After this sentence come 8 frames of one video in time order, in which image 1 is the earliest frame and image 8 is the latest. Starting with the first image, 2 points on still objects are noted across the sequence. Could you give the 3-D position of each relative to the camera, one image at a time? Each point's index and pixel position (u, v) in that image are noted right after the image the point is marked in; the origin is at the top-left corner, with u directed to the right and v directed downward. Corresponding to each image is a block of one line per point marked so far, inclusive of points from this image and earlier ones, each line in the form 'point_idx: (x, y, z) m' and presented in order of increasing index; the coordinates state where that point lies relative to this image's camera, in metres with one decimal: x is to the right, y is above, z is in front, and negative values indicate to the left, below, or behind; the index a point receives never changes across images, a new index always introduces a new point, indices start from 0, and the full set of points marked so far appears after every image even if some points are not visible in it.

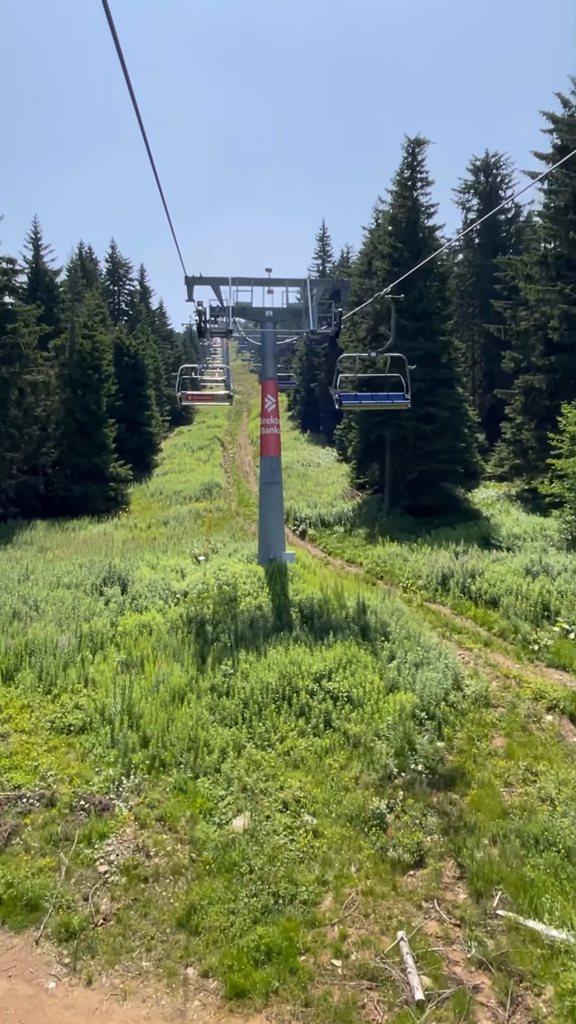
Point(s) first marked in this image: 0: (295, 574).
0: (+0.2, -1.4, +15.5) m
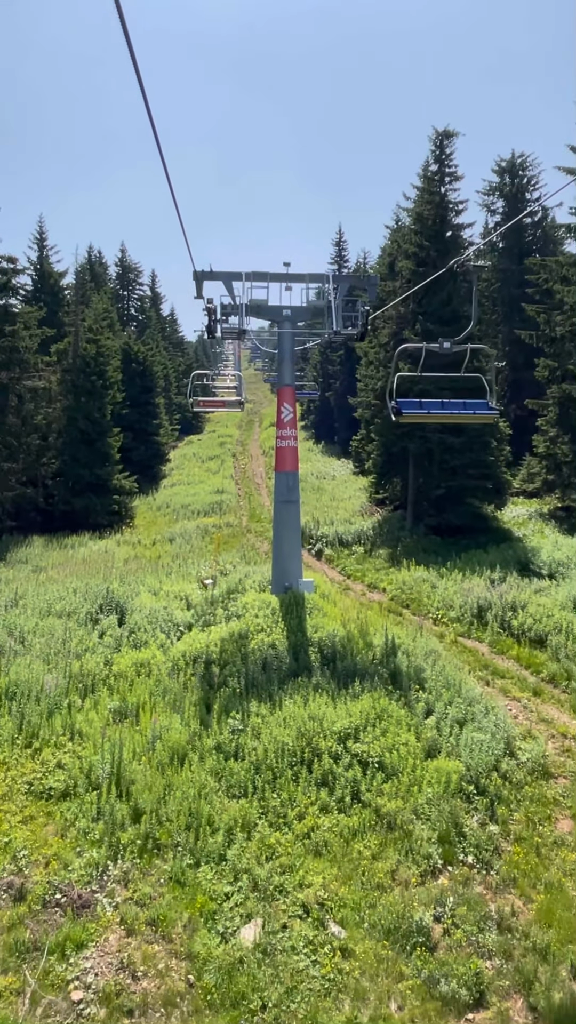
0: (+0.5, -1.8, +13.7) m
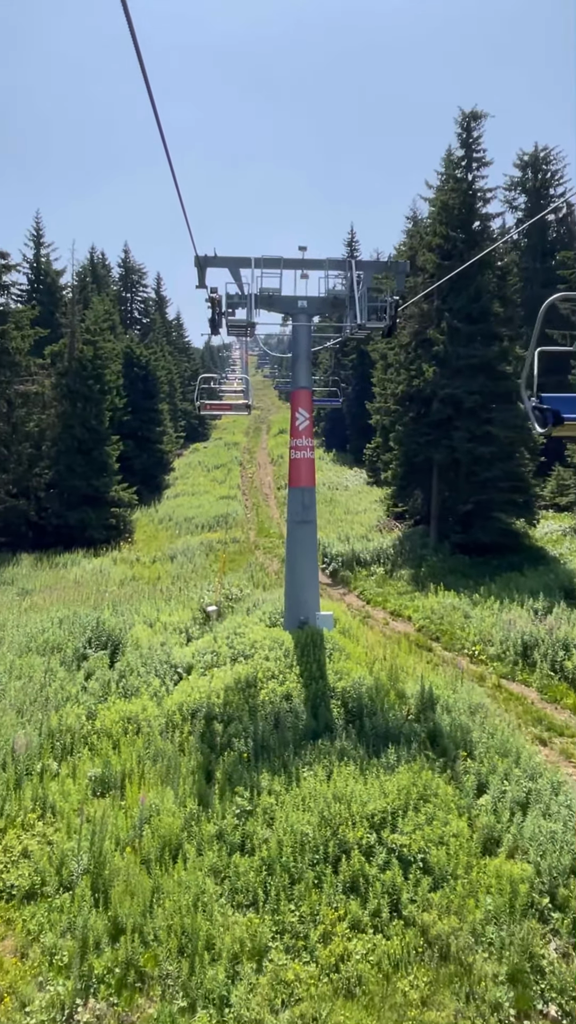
0: (+0.8, -2.2, +11.7) m
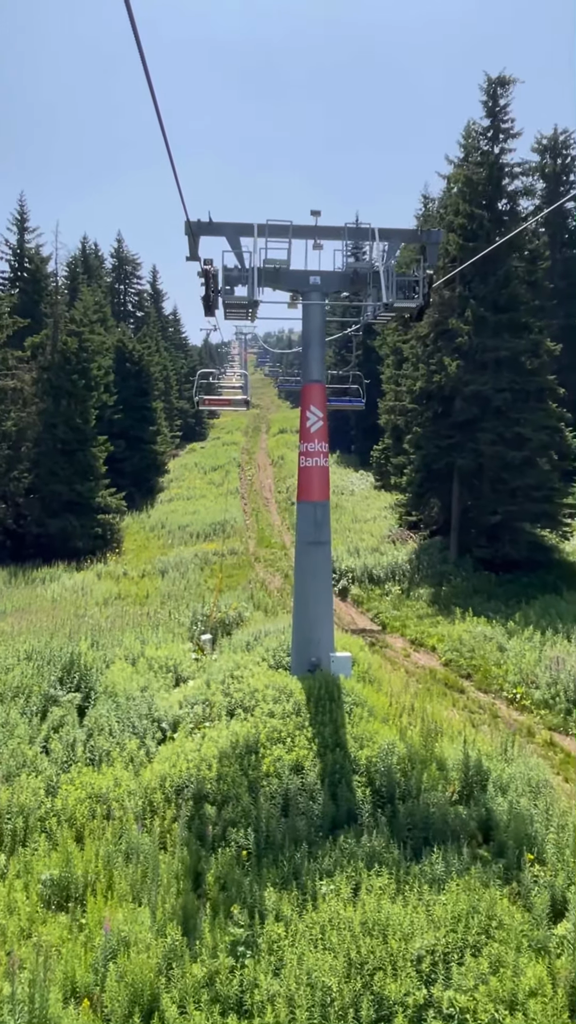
0: (+0.9, -2.5, +9.6) m
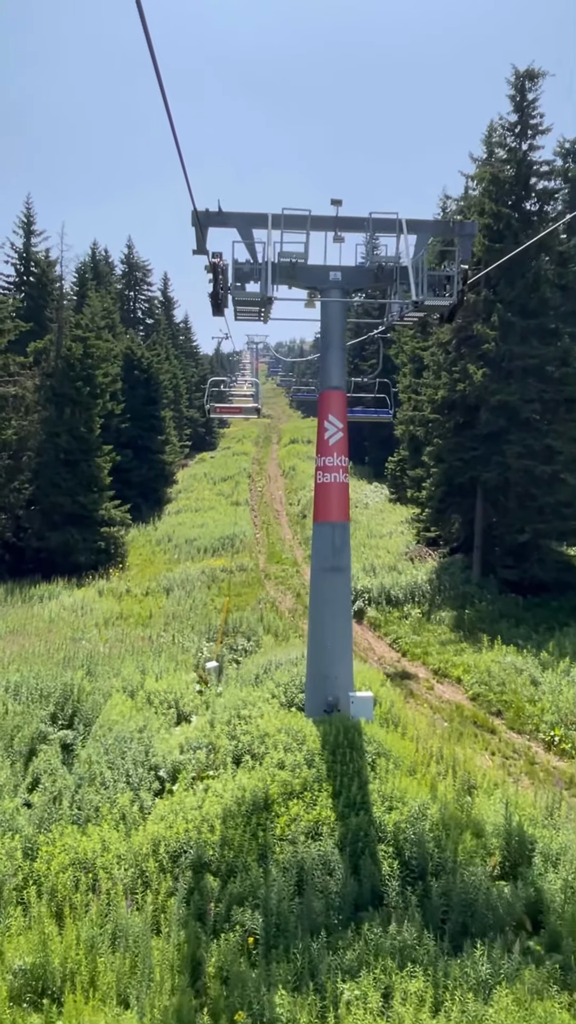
0: (+1.1, -2.8, +8.5) m
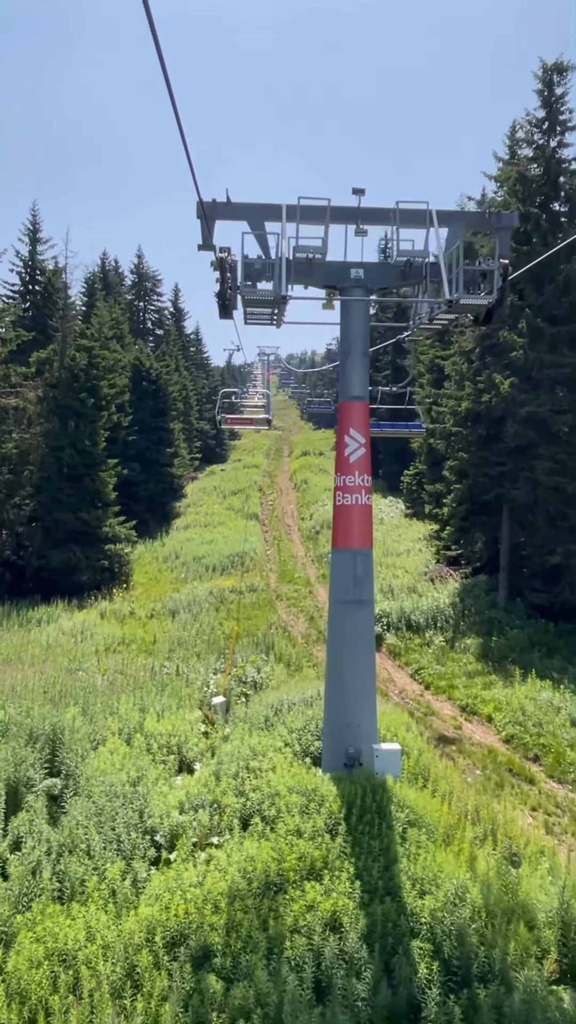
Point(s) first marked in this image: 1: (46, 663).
0: (+1.3, -3.1, +7.4) m
1: (-4.5, -2.8, +13.2) m
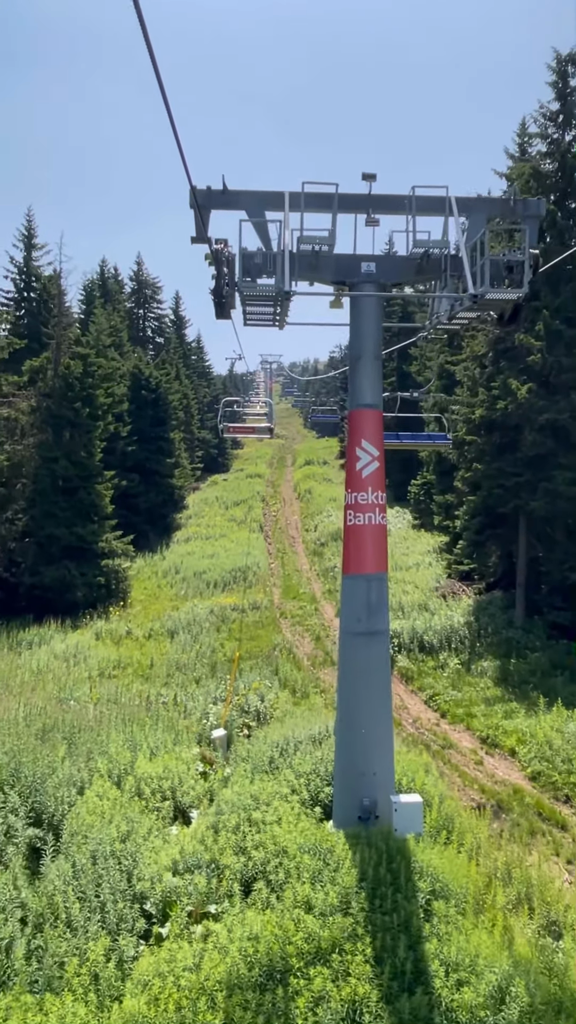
0: (+1.3, -3.3, +6.5) m
1: (-4.4, -3.1, +12.3) m
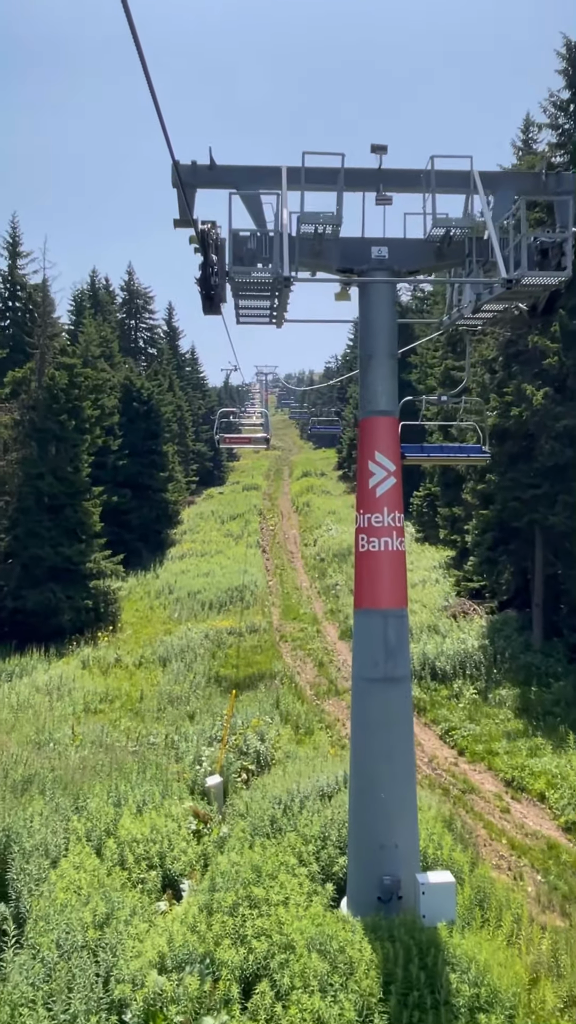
0: (+1.4, -3.5, +5.4) m
1: (-4.4, -3.5, +11.2) m
